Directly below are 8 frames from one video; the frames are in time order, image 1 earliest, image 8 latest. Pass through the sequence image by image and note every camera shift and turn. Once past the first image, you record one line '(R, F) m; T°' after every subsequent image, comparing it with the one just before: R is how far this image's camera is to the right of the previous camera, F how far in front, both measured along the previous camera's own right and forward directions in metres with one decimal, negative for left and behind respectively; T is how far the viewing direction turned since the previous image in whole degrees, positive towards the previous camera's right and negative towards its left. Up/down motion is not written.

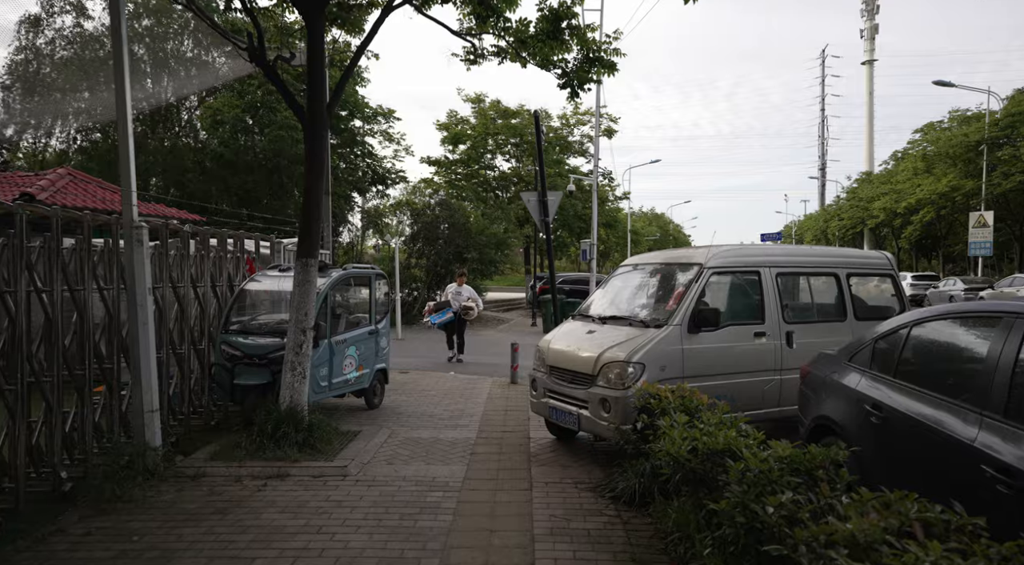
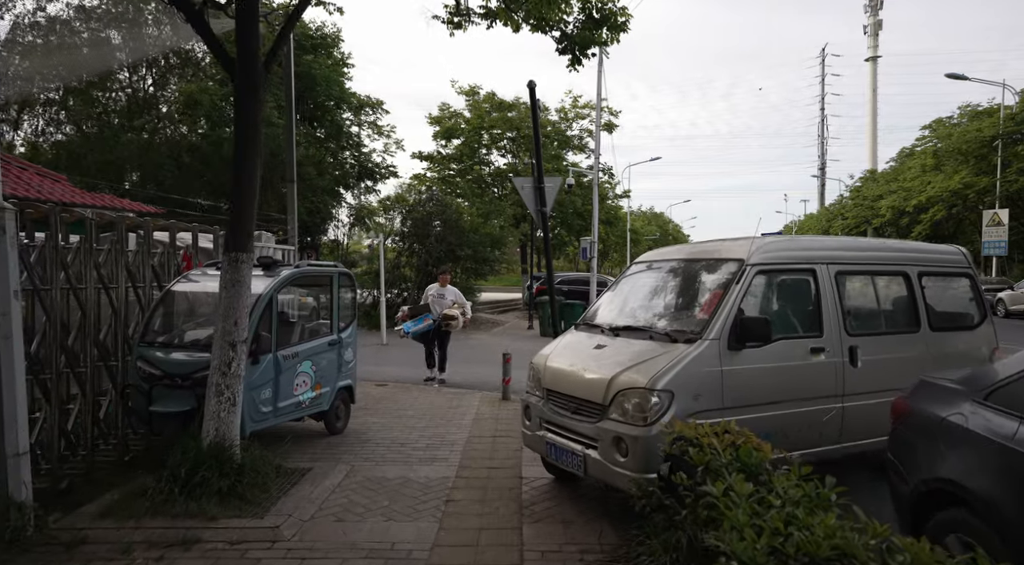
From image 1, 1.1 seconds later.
(+0.1, +1.4) m; 0°
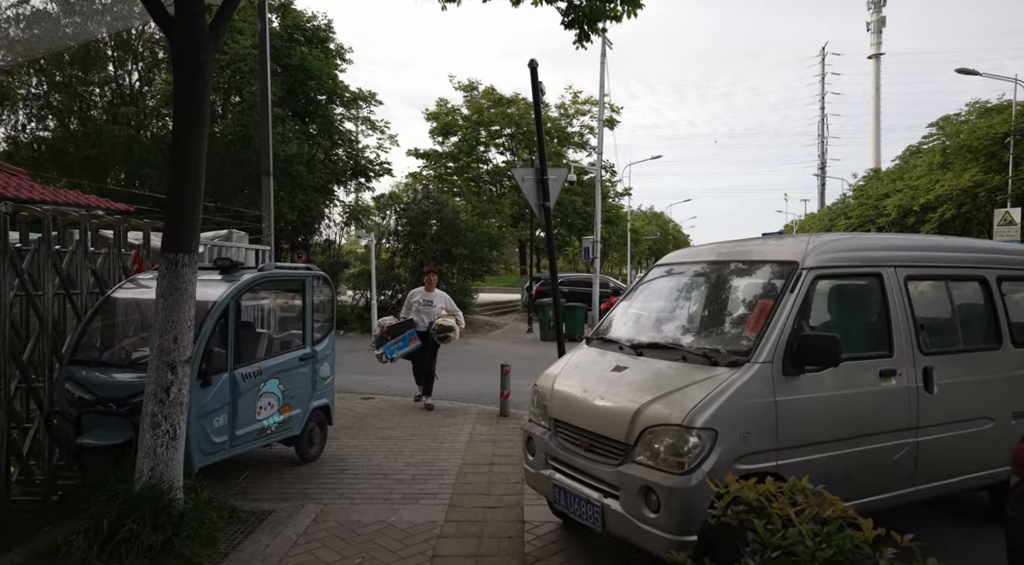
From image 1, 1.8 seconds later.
(0.0, +0.9) m; 0°
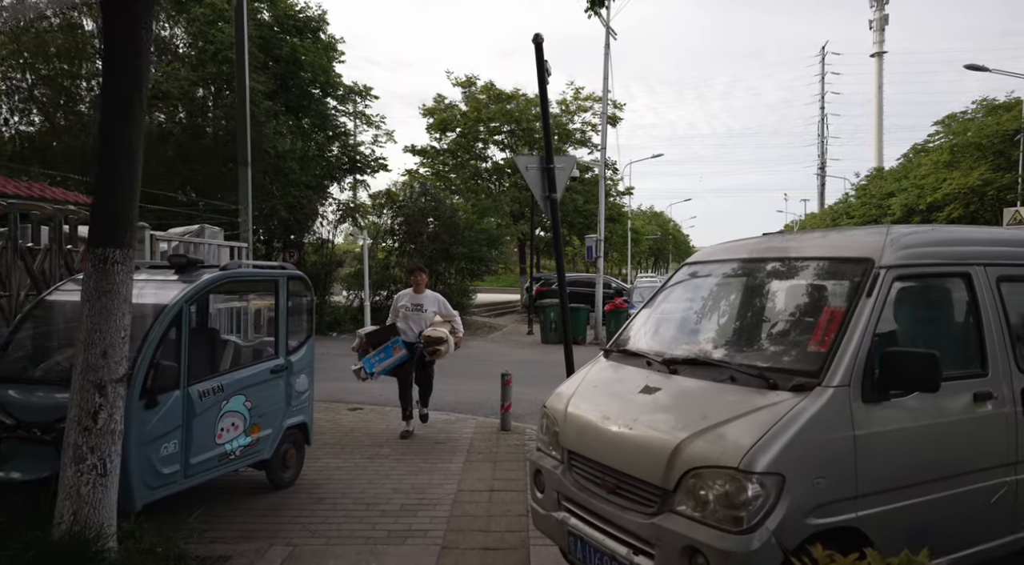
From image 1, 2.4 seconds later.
(0.0, +0.8) m; 0°
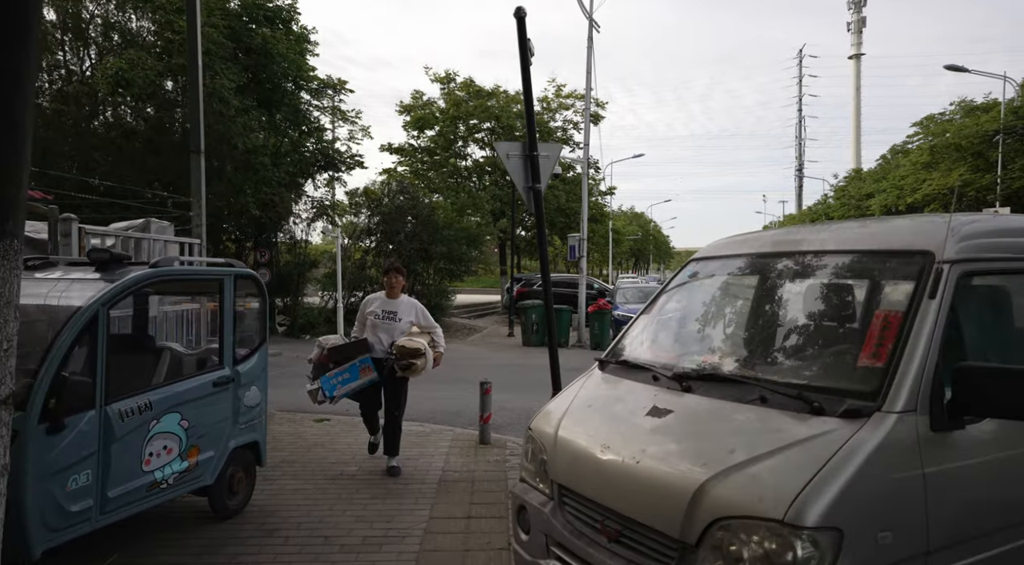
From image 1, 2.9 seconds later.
(0.0, +0.6) m; +2°
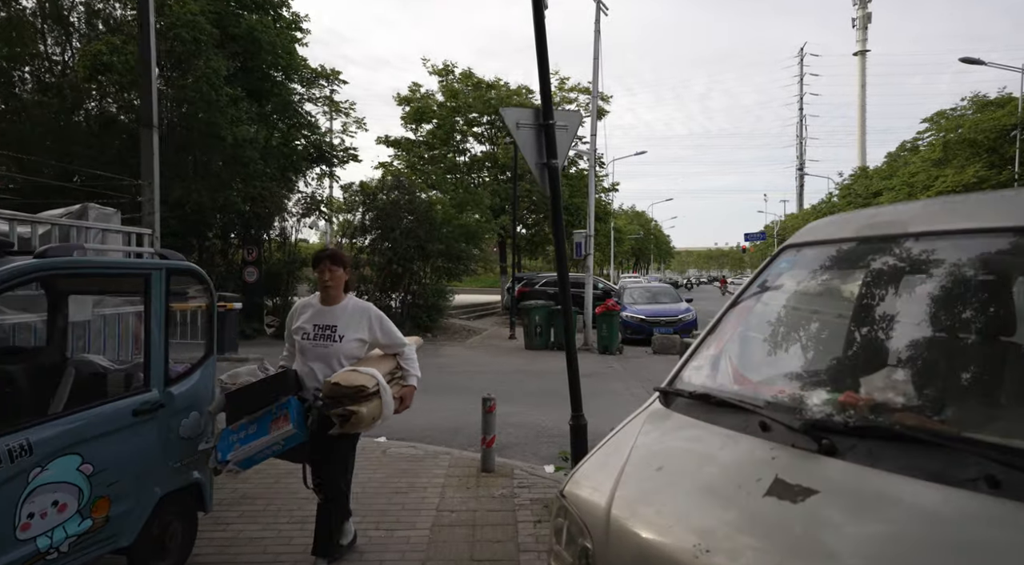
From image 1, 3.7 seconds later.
(-0.1, +1.1) m; 0°
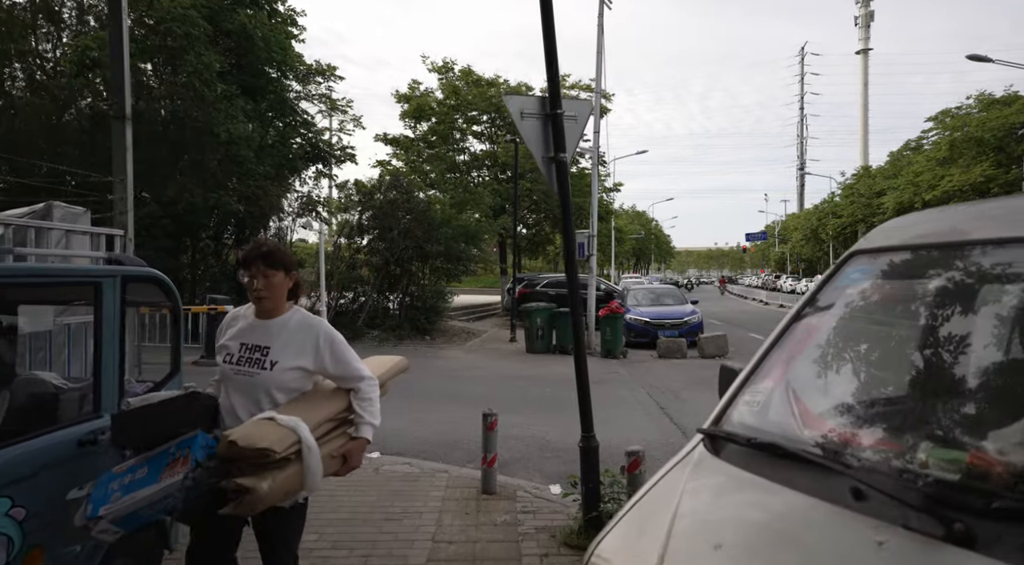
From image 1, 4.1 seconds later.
(0.0, +0.5) m; 0°
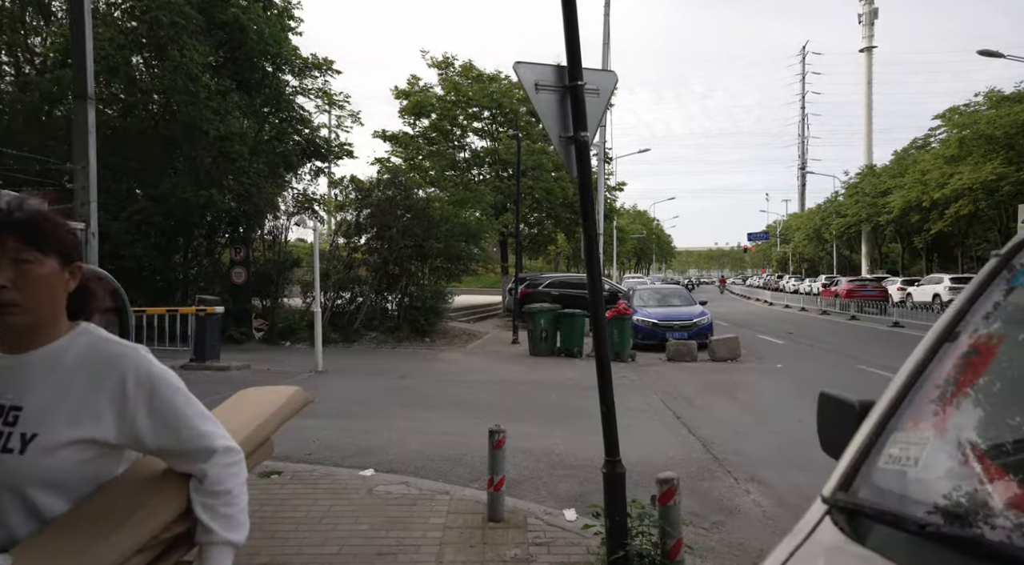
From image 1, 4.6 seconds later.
(-0.1, +0.6) m; 0°
